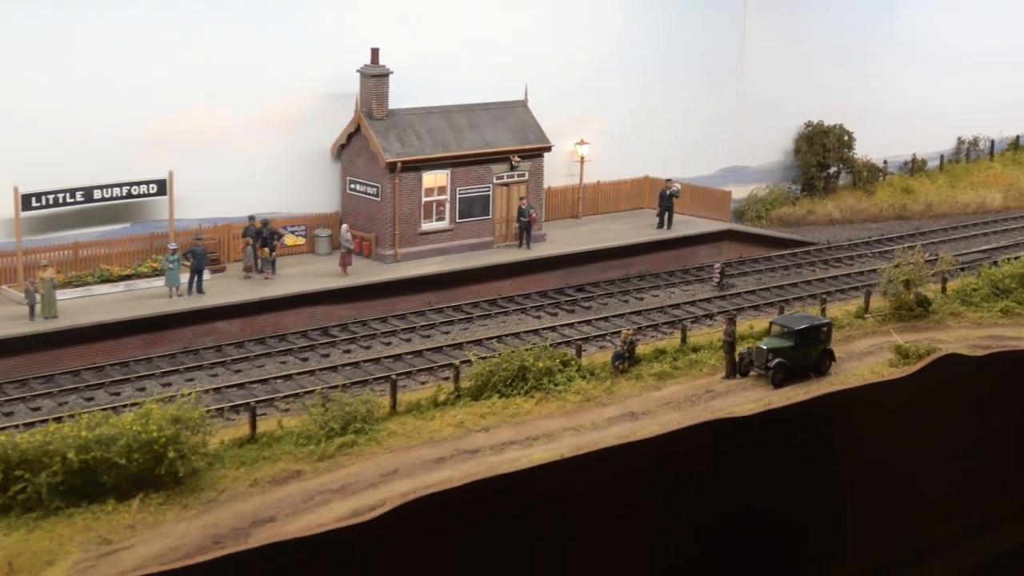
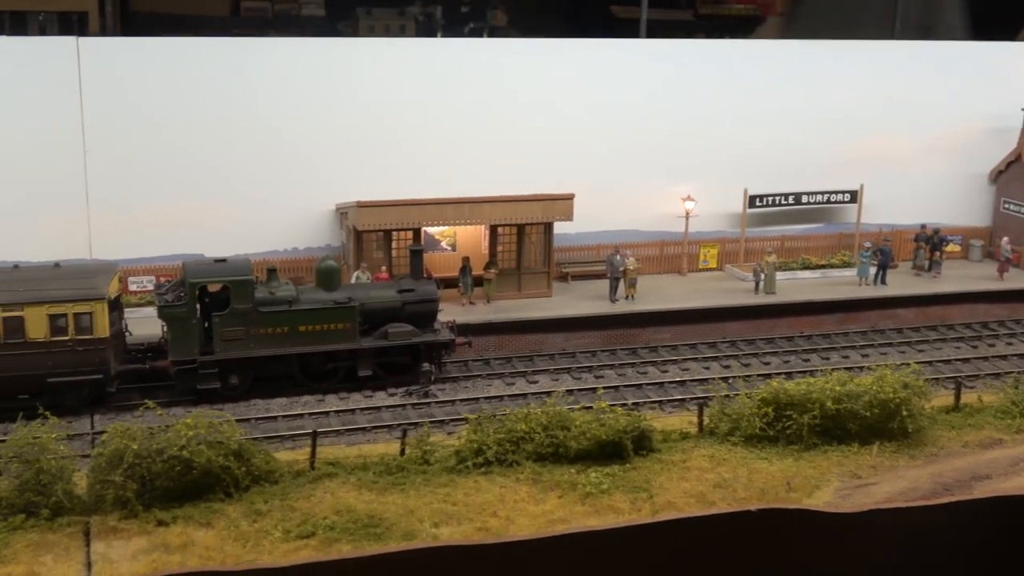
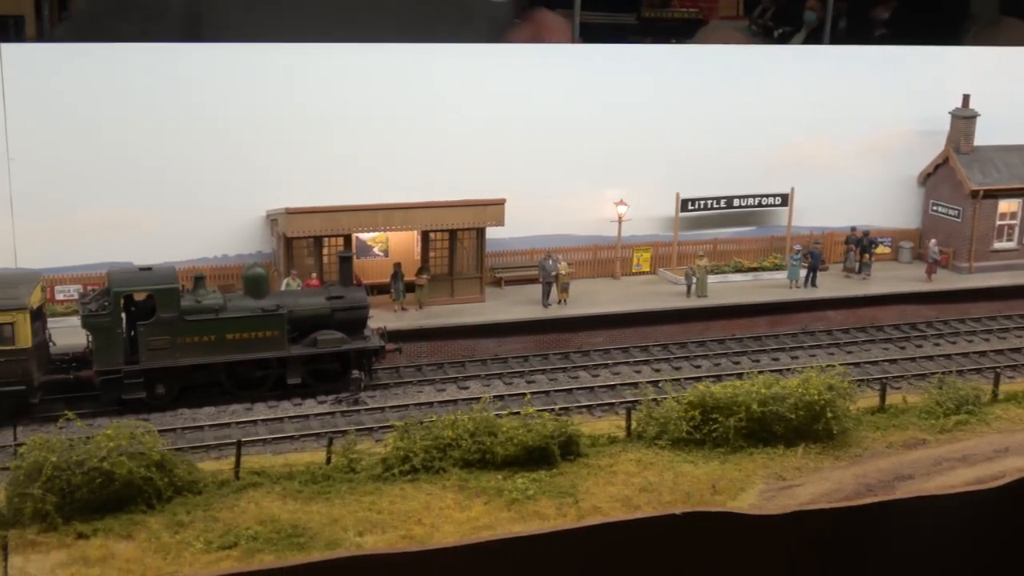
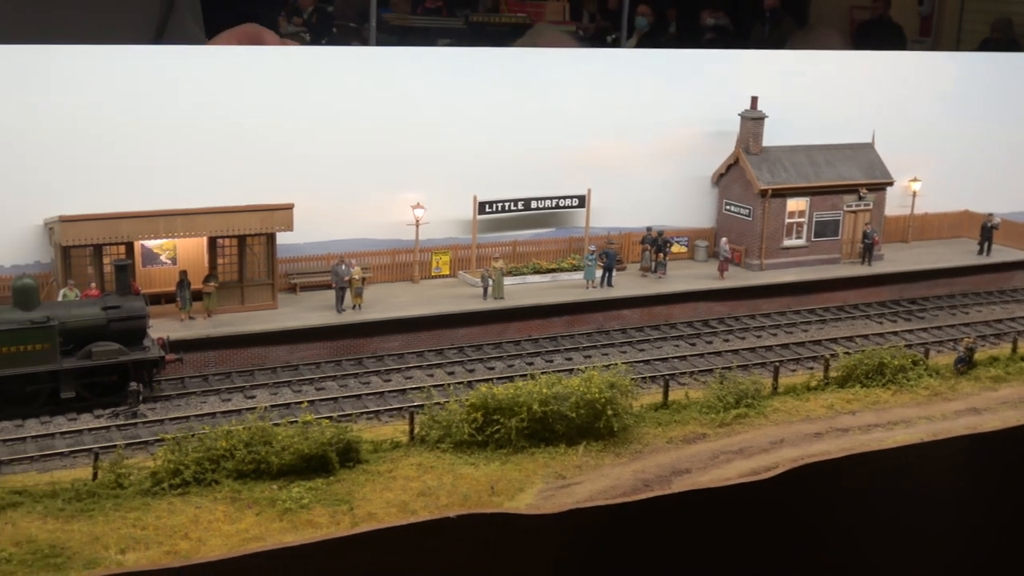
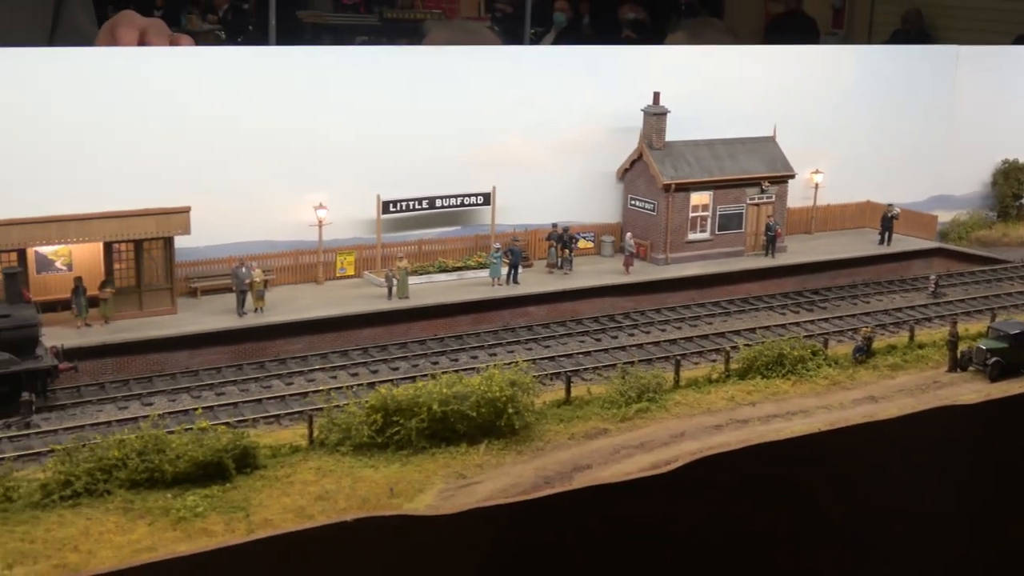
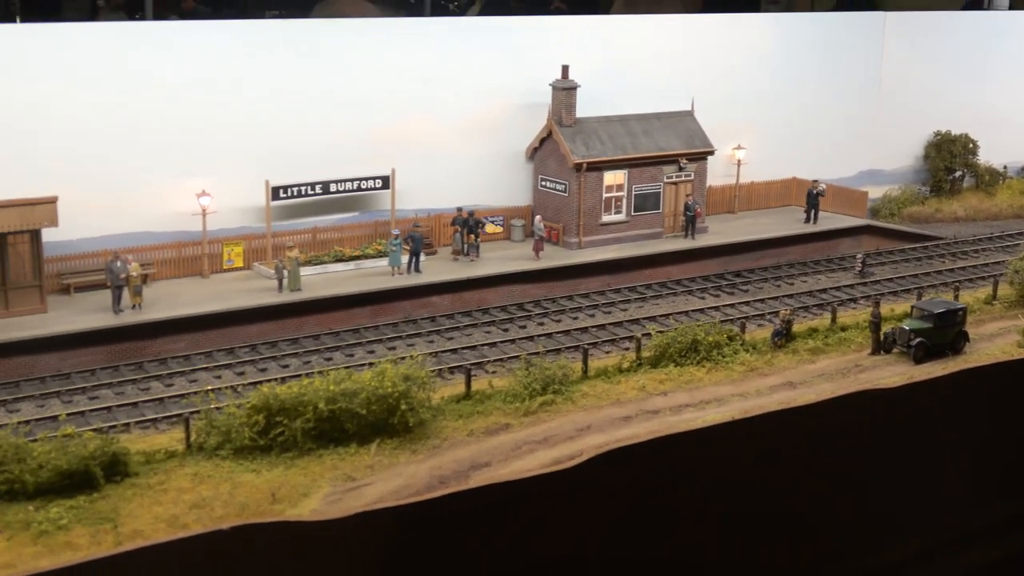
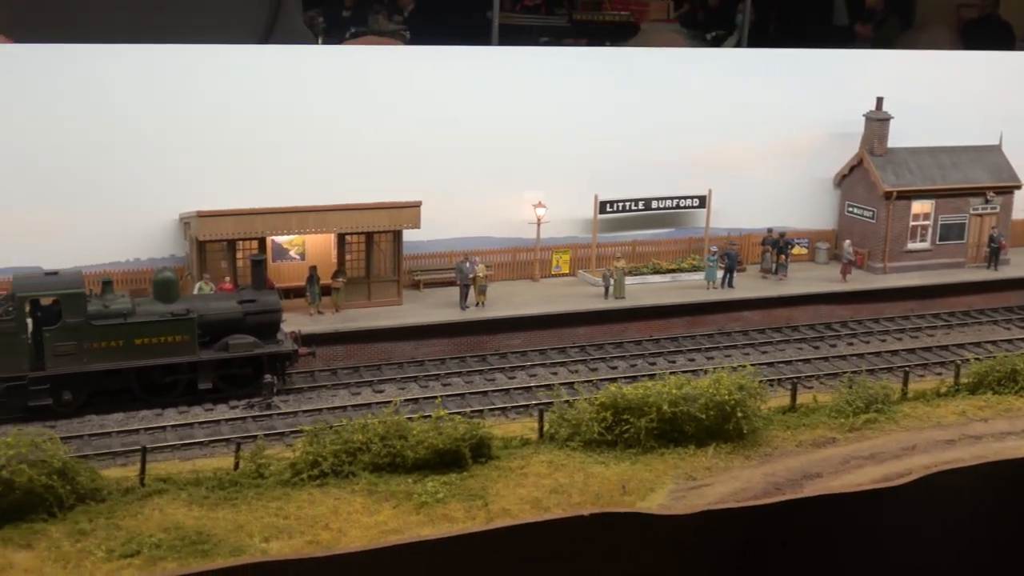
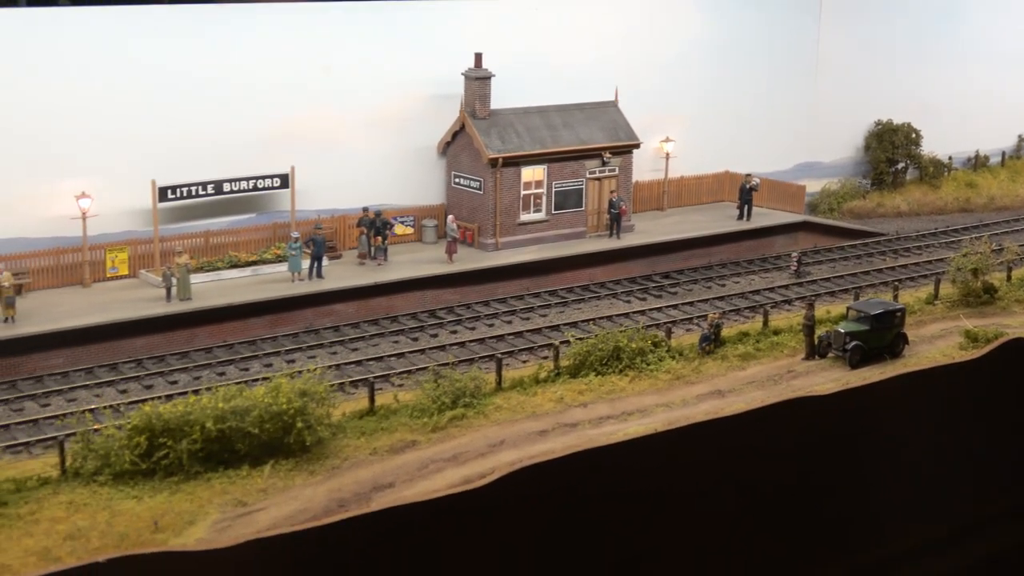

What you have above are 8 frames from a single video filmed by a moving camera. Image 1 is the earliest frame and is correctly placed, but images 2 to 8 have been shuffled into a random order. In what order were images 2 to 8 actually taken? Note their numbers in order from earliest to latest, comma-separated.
8, 6, 5, 4, 7, 3, 2
